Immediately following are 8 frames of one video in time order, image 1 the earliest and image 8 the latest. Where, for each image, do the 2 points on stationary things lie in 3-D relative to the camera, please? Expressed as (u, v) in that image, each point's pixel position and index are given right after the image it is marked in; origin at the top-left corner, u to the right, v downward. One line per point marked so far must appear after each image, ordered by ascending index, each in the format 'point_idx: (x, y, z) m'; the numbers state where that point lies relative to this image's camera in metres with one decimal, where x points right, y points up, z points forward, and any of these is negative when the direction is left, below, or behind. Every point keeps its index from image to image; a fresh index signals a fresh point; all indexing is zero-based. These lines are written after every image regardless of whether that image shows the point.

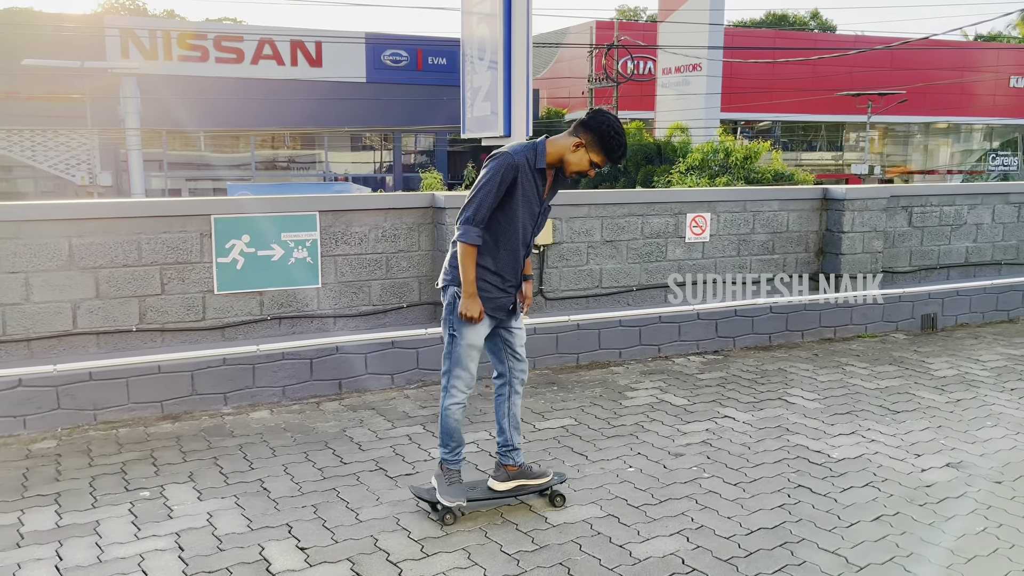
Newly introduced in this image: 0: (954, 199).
0: (+4.3, +0.9, +8.1) m
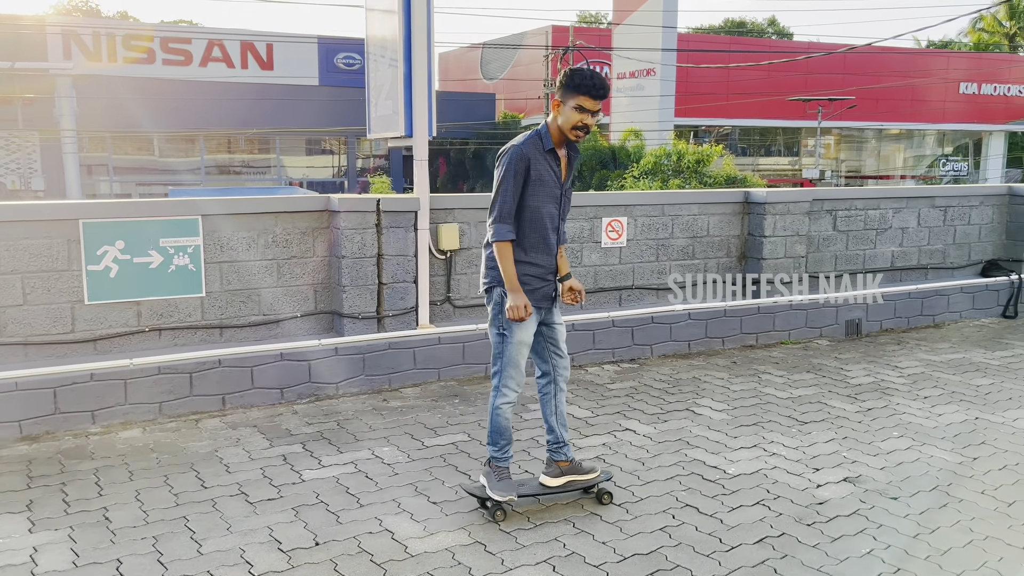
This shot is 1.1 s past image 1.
0: (+3.5, +0.8, +8.0) m
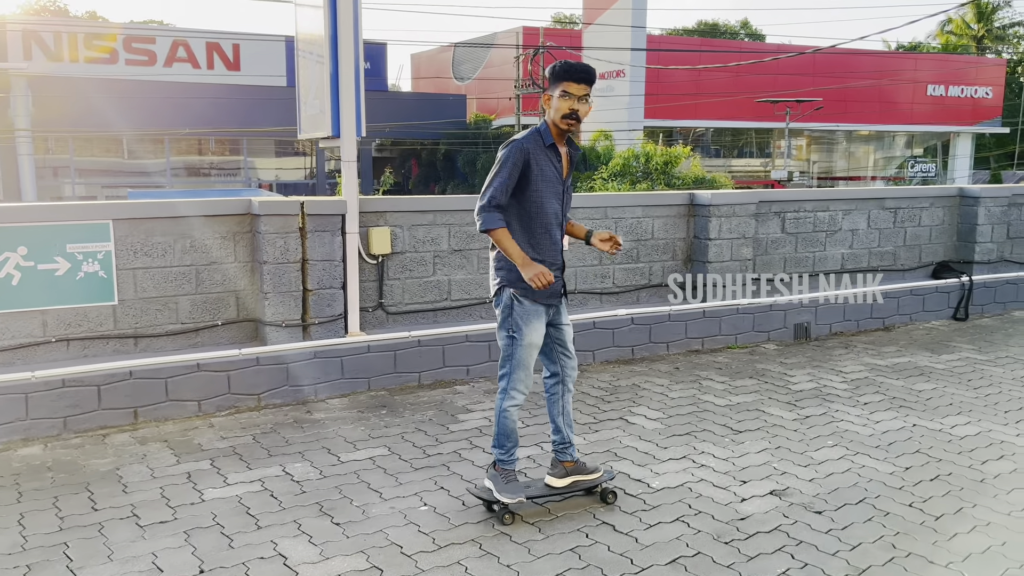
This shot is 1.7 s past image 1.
0: (+3.0, +0.8, +7.9) m
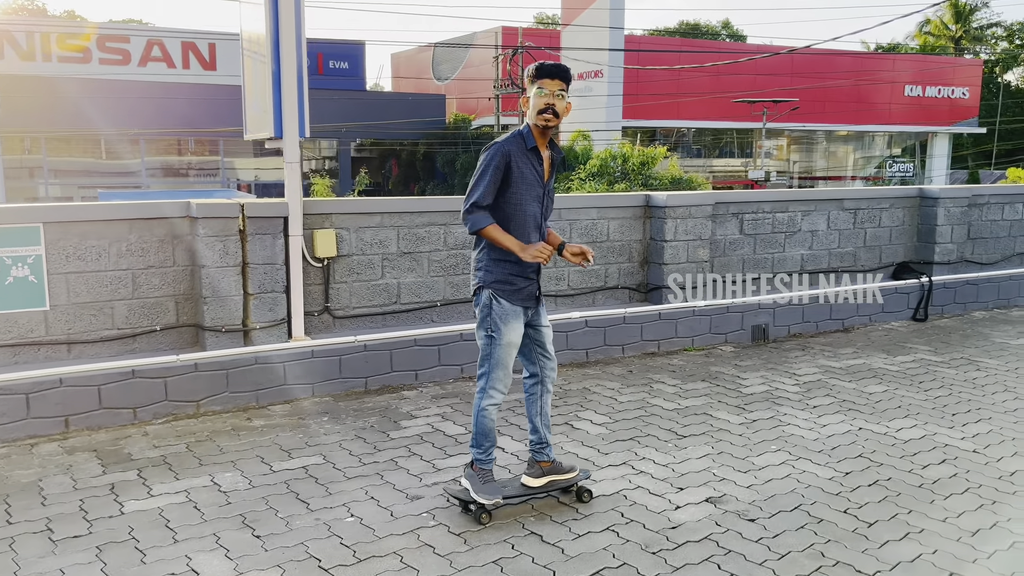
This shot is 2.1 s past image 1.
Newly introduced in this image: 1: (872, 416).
0: (+2.6, +0.8, +7.9) m
1: (+2.3, -0.8, +5.3) m
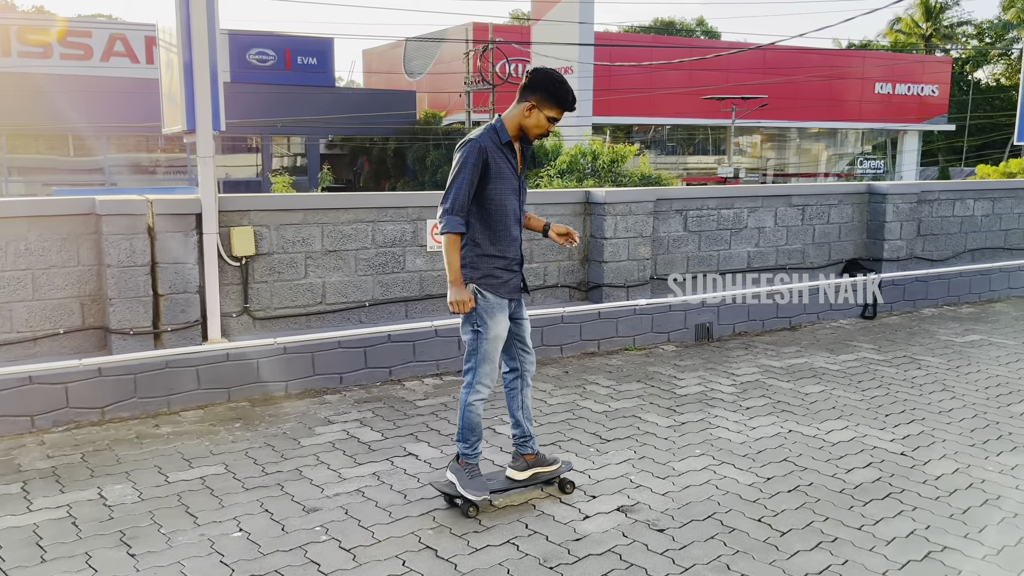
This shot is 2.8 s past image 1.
0: (+2.0, +0.8, +7.8) m
1: (+1.8, -0.8, +5.2) m
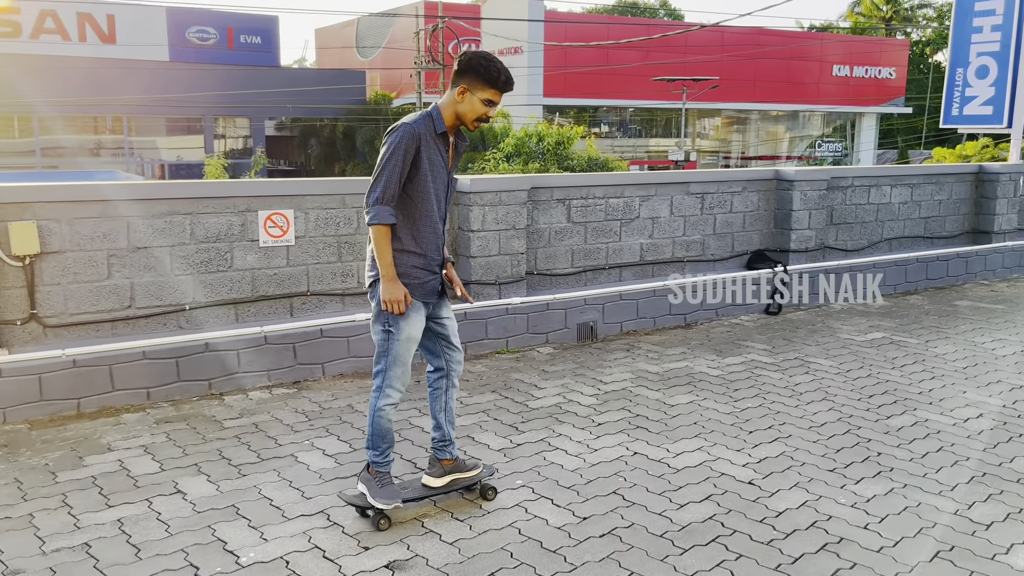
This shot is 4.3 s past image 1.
0: (+0.9, +0.8, +7.2) m
1: (+0.8, -0.8, +4.6) m
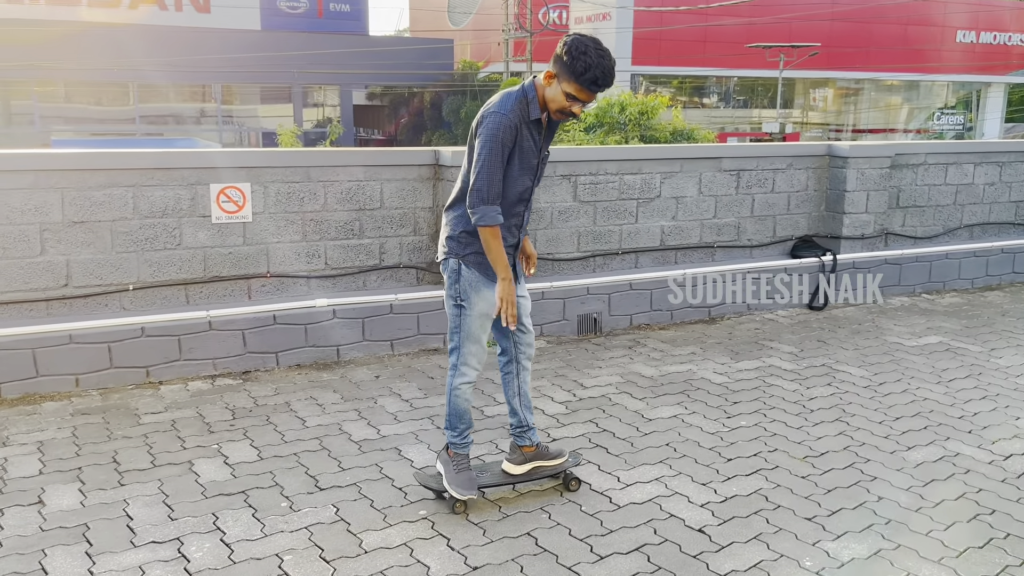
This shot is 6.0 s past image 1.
0: (+1.0, +0.9, +6.4) m
1: (+0.5, -0.8, +3.9) m
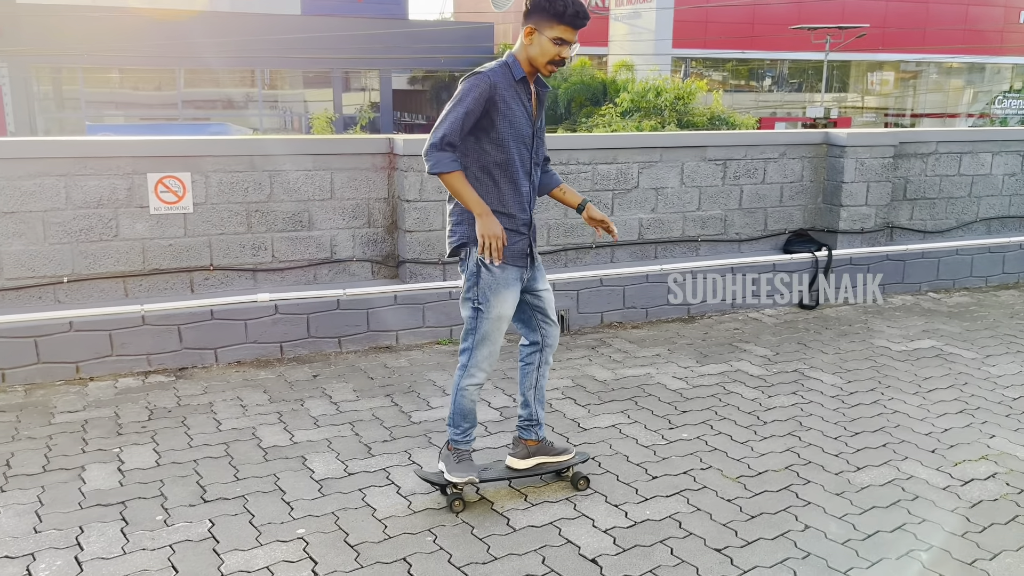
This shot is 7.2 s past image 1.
0: (+0.7, +1.0, +6.0) m
1: (+0.1, -0.8, +3.6) m
